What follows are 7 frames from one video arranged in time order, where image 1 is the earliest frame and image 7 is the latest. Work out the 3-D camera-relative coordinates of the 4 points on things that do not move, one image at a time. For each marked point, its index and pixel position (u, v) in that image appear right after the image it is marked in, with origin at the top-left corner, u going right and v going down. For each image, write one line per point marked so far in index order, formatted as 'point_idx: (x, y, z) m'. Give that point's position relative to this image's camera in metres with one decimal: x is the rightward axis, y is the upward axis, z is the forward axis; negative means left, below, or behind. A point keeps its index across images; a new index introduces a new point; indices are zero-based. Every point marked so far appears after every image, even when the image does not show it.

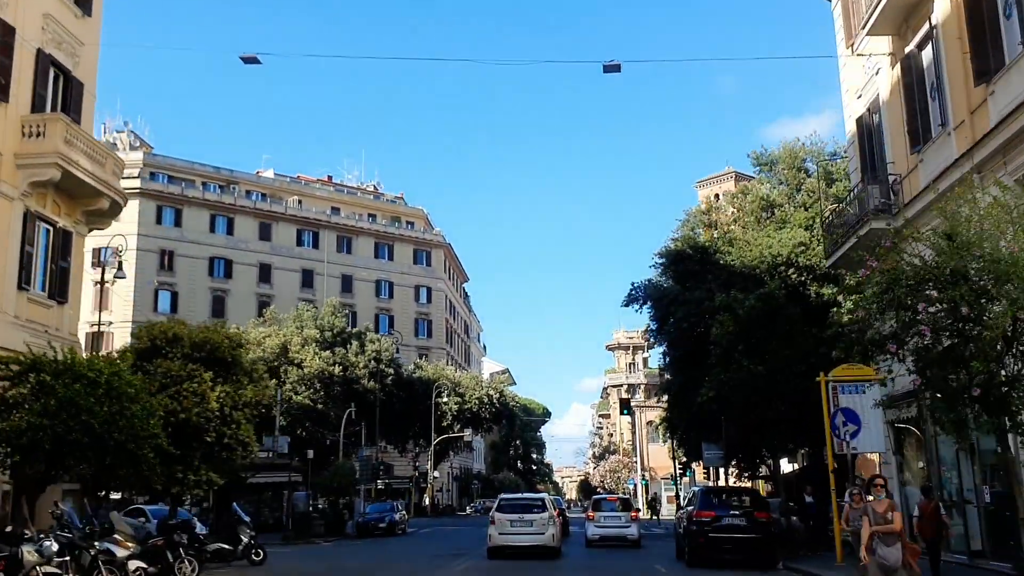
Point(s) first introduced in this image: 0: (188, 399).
0: (-7.6, -2.5, +20.6) m
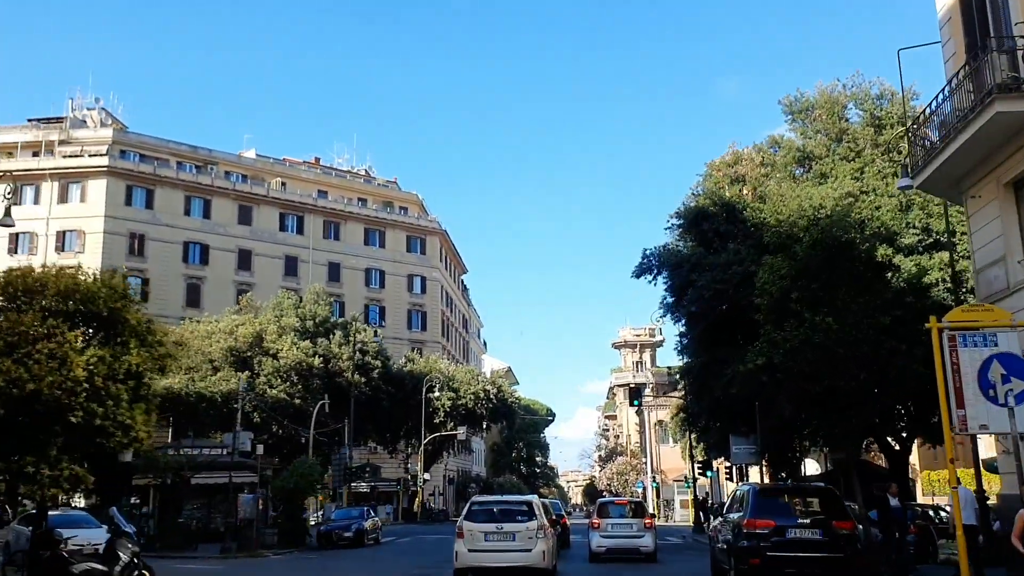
0: (-8.0, -1.3, +15.2) m
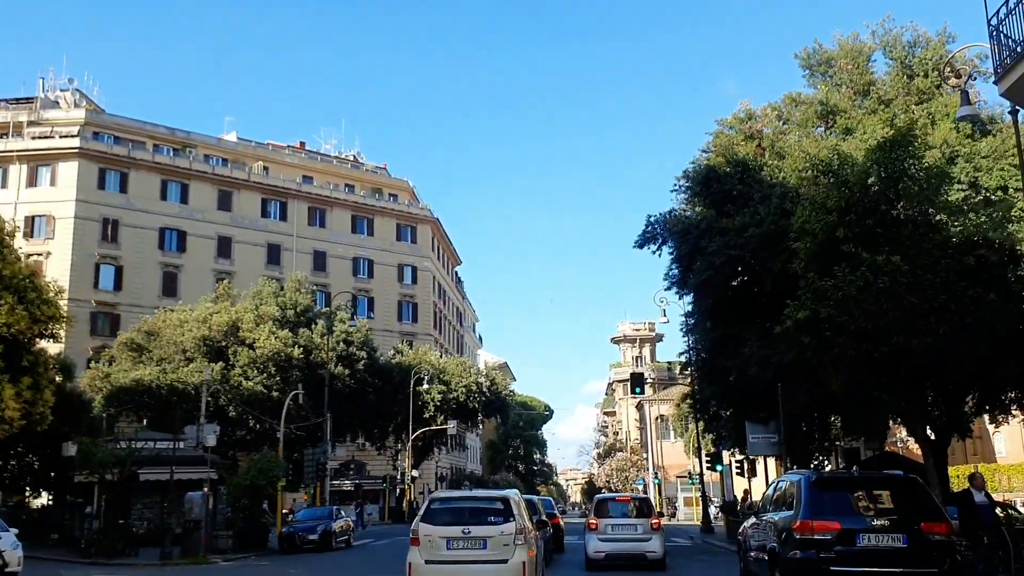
0: (-8.4, -0.5, +11.9) m
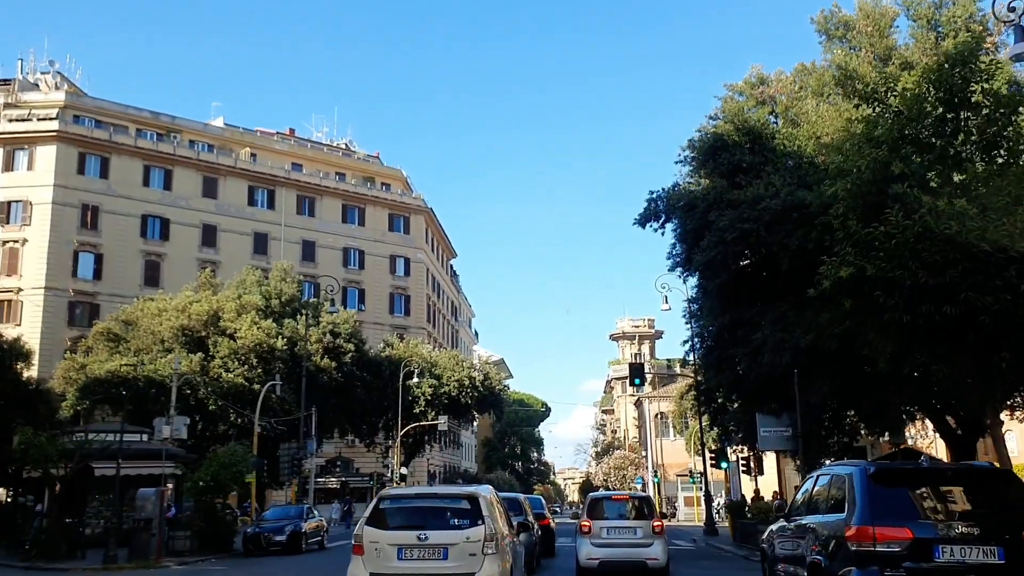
0: (-8.7, +0.1, +9.7) m
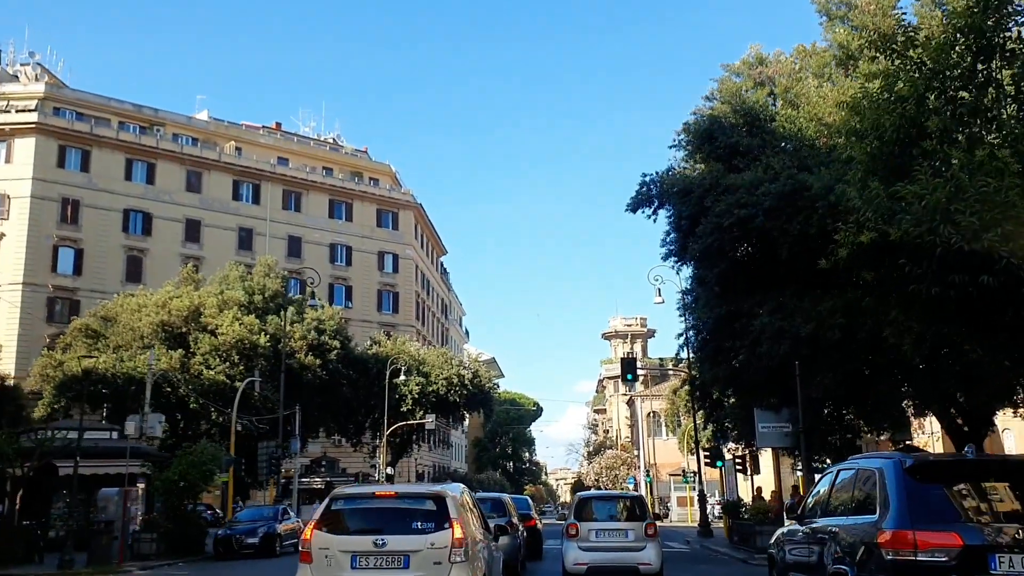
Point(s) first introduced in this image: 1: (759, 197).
0: (-8.9, +0.4, +8.4) m
1: (+5.4, +2.0, +19.8) m
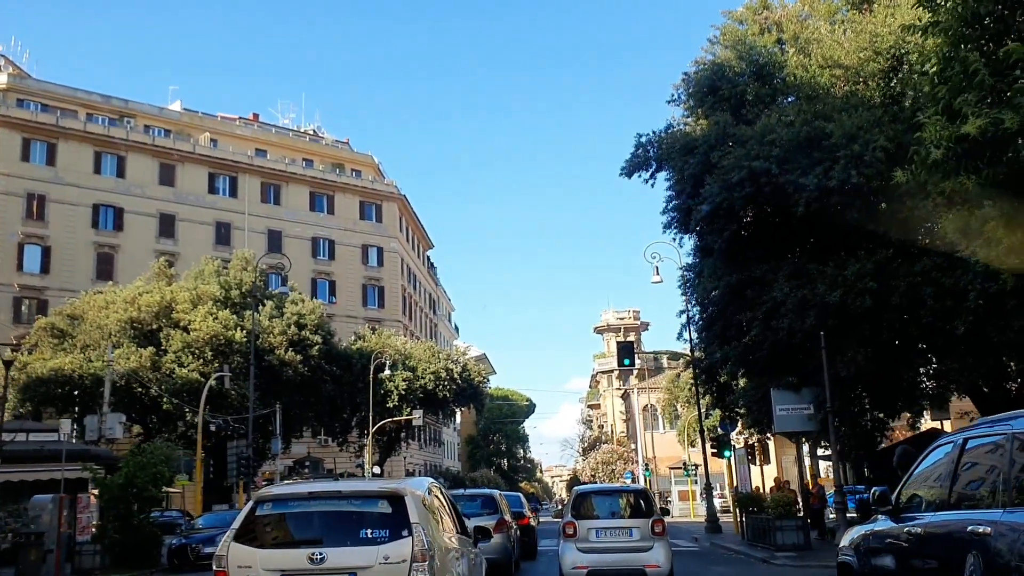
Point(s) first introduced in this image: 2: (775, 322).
0: (-9.1, +0.8, +6.0) m
1: (+5.1, +2.7, +17.5) m
2: (+5.3, -0.7, +18.1) m
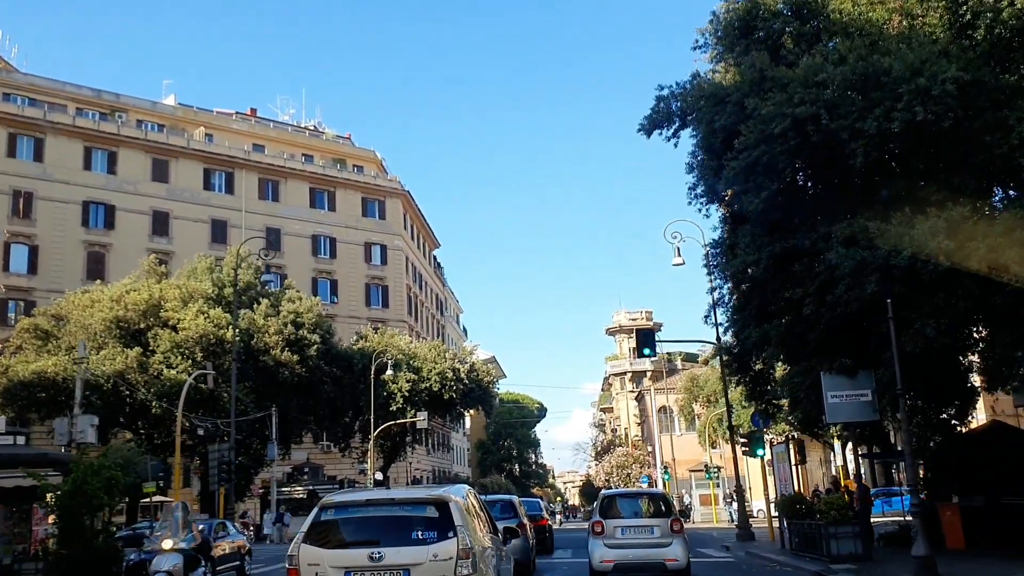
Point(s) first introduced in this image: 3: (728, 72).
0: (-9.2, +1.3, +3.5) m
1: (+5.1, +3.3, +14.9) m
2: (+5.4, -0.1, +15.4) m
3: (+4.4, +4.4, +18.1) m
